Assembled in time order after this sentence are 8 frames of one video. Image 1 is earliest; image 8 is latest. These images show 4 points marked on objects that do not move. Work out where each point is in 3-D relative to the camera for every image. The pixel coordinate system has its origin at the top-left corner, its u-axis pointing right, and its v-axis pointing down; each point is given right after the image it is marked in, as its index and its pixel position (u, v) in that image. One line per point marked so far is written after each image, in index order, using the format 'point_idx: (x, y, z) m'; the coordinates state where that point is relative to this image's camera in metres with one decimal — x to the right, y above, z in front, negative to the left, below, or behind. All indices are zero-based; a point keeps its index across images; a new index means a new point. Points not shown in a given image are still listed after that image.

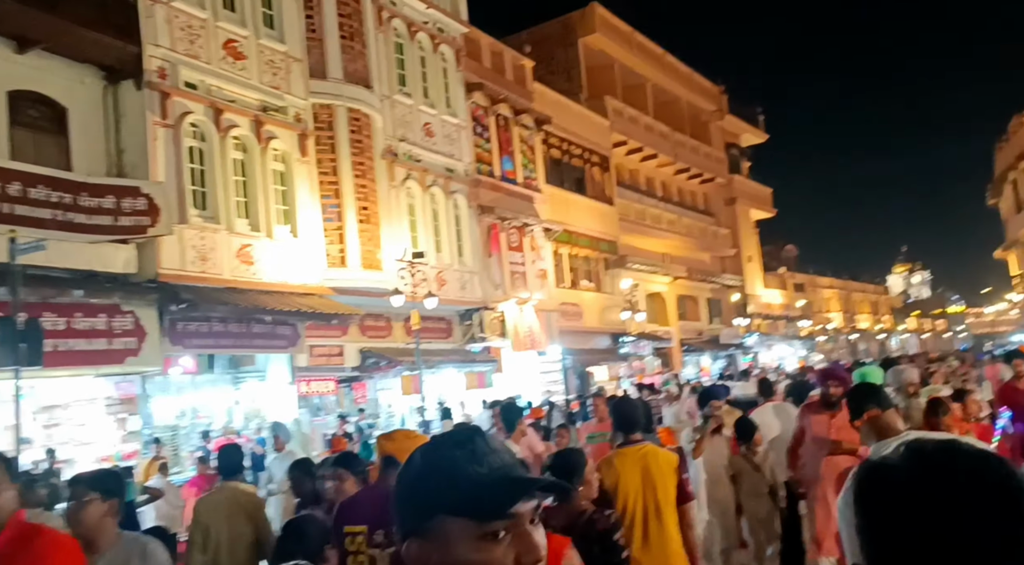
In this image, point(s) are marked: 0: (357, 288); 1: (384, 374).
0: (-3.0, -0.1, +18.0) m
1: (-2.7, -1.9, +19.2) m
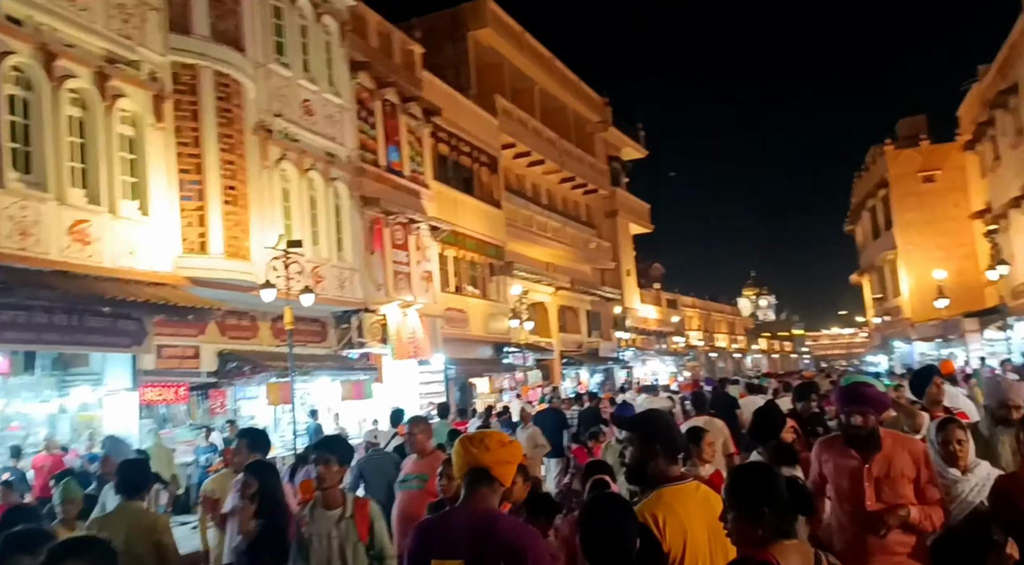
0: (-4.9, 0.0, +15.4) m
1: (-4.7, -1.8, +16.6) m
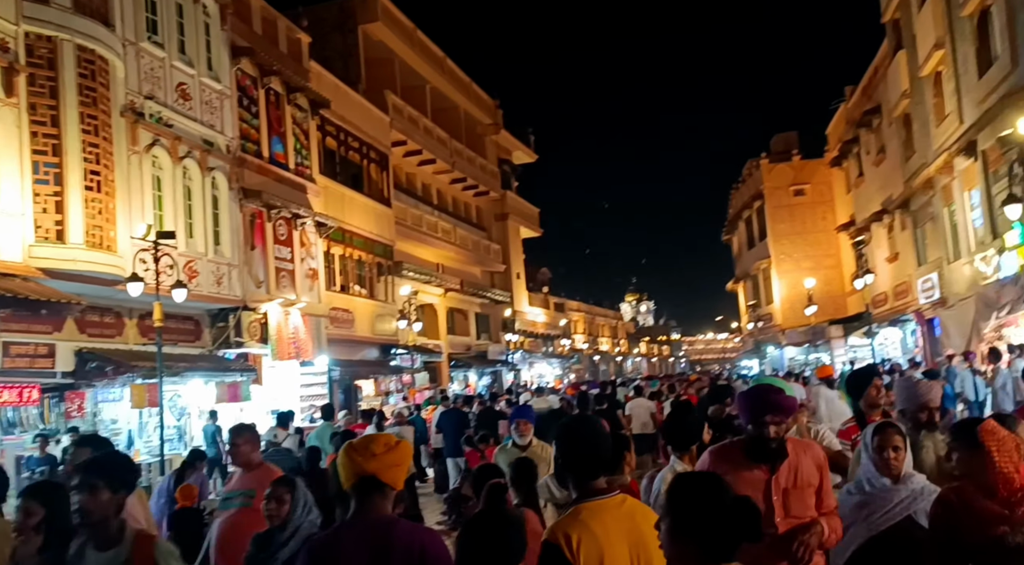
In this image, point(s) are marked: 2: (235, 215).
0: (-6.6, +0.1, +14.2) m
1: (-6.7, -1.7, +15.3) m
2: (-5.9, +1.5, +19.9) m
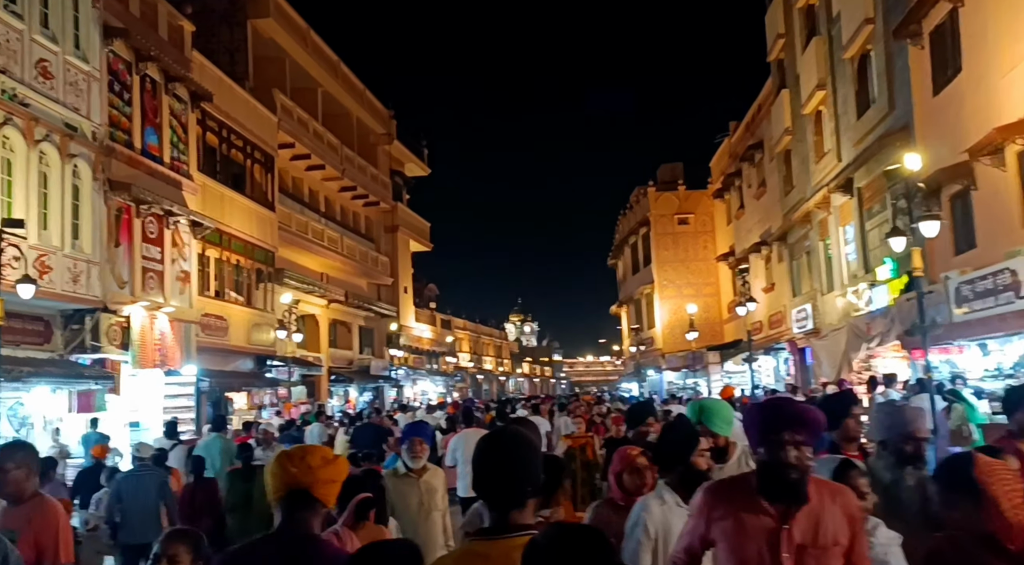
0: (-8.2, +0.3, +12.5) m
1: (-8.4, -1.5, +13.6) m
2: (-8.2, +1.5, +18.3) m
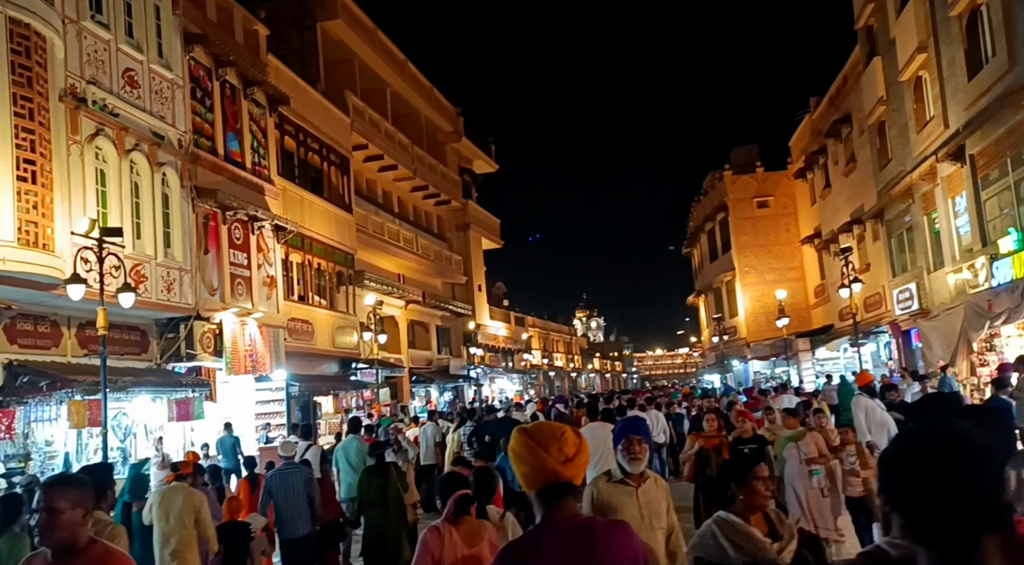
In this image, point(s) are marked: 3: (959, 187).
0: (-6.7, +0.1, +12.5) m
1: (-6.9, -1.7, +13.6) m
2: (-6.4, +1.3, +18.2) m
3: (+9.2, +2.0, +19.1) m
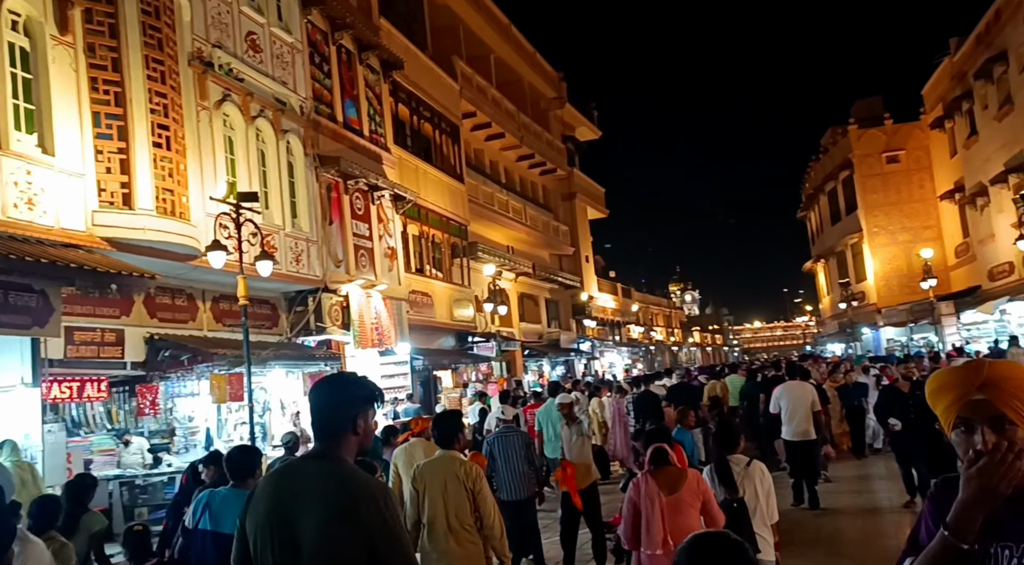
0: (-4.7, +0.5, +12.0) m
1: (-4.6, -1.3, +13.1) m
2: (-3.8, +1.9, +17.7) m
3: (+11.7, +2.9, +17.0) m
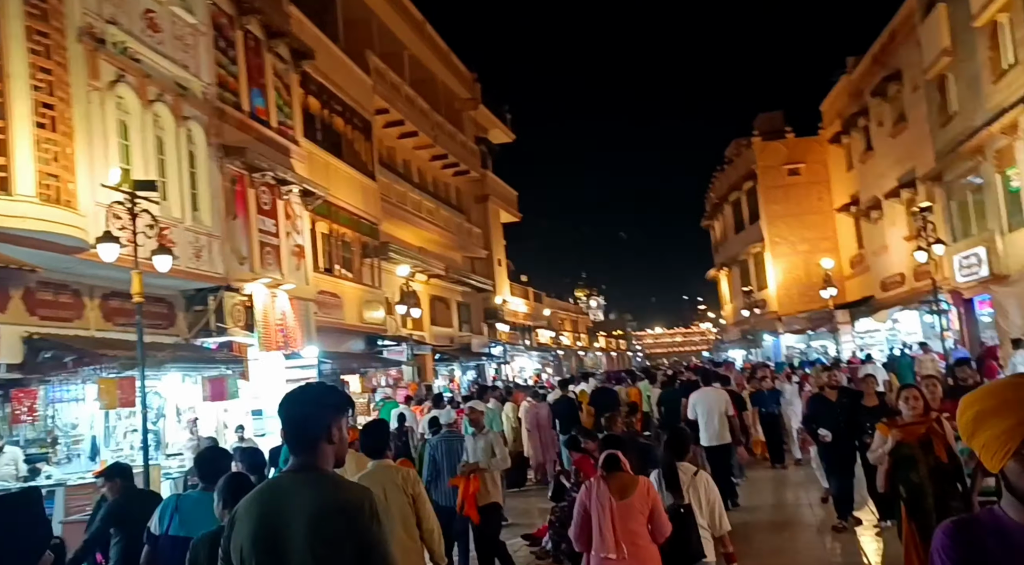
0: (-5.7, +0.6, +10.9) m
1: (-5.8, -1.2, +12.0) m
2: (-5.3, +1.9, +16.6) m
3: (+10.2, +2.7, +17.4) m
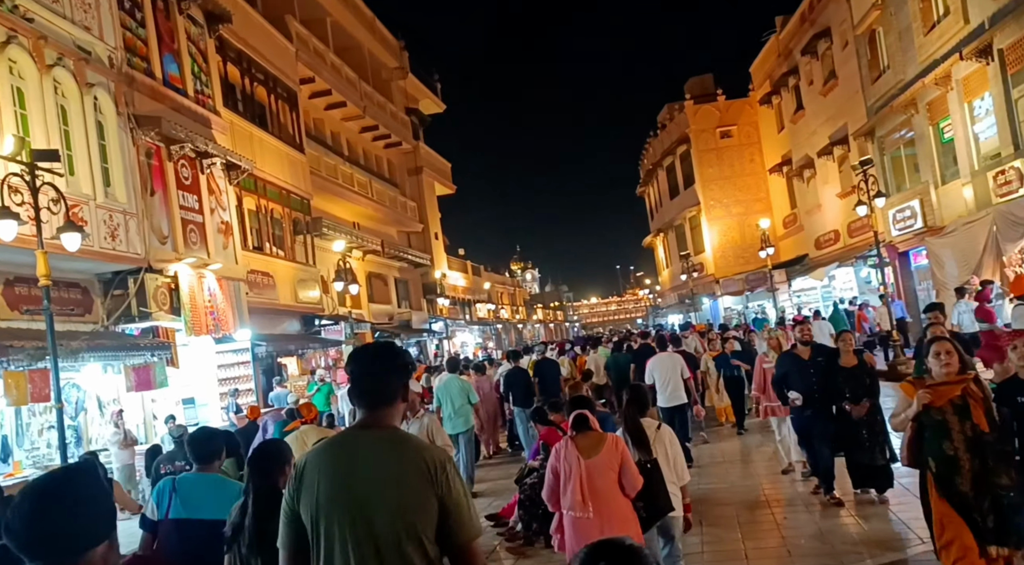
0: (-6.2, +0.7, +9.6) m
1: (-6.3, -1.1, +10.8) m
2: (-6.4, +2.2, +15.3) m
3: (+9.0, +3.7, +17.2) m
